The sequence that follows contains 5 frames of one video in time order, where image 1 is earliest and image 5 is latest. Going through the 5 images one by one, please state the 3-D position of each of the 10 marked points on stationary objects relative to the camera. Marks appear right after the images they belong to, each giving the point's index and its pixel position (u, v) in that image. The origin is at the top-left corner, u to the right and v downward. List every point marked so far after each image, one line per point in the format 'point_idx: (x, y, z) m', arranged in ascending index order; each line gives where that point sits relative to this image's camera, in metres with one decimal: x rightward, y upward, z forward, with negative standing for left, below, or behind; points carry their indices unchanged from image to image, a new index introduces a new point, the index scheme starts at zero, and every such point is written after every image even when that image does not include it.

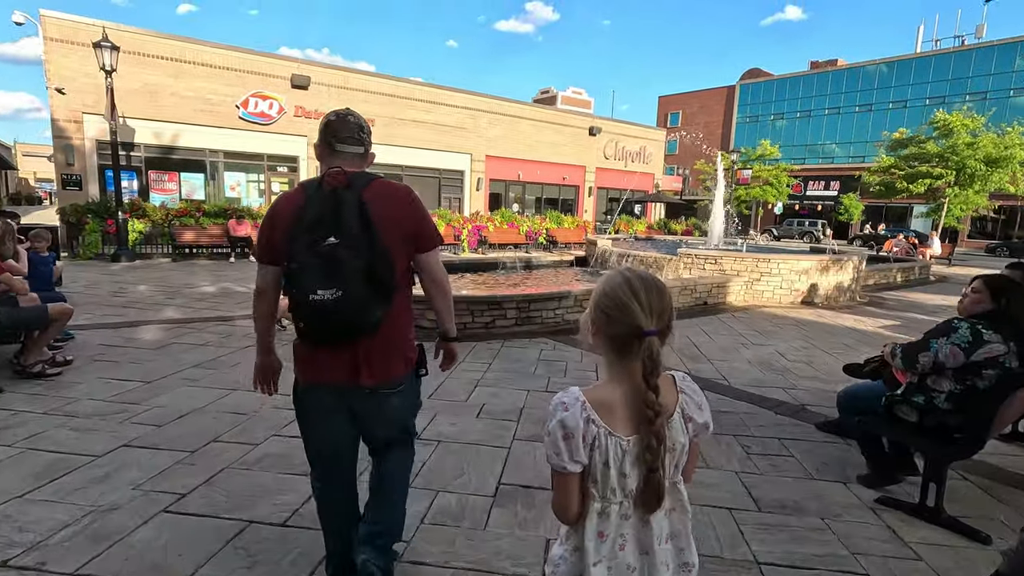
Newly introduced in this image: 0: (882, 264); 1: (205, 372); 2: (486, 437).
0: (+8.9, +0.6, +12.9) m
1: (-2.6, -0.7, +4.5) m
2: (-0.2, -1.0, +3.4) m
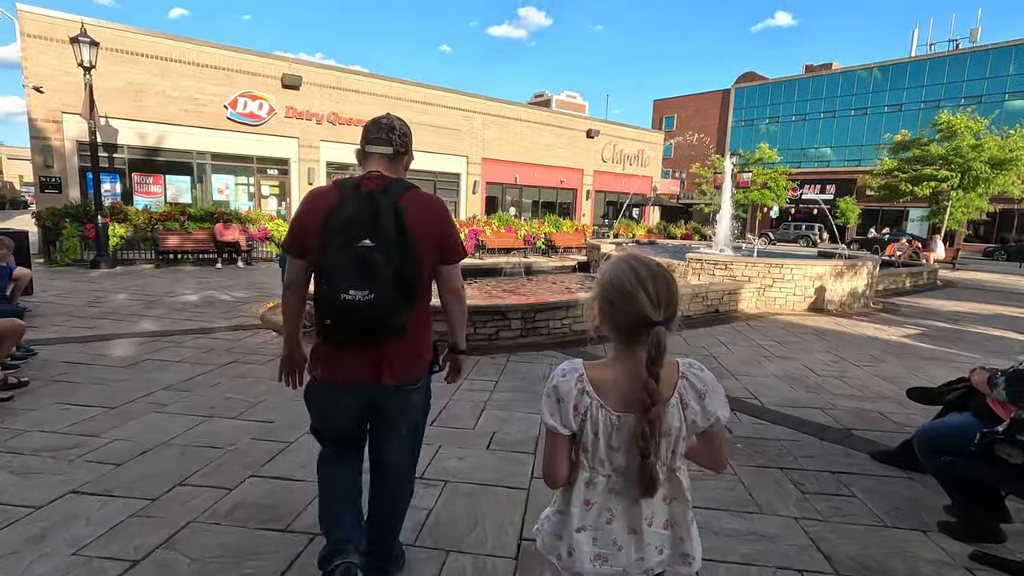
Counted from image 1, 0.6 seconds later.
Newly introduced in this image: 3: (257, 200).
0: (+8.9, +0.4, +12.5) m
1: (-2.5, -0.8, +4.0) m
2: (-0.1, -1.0, +3.0) m
3: (-7.5, +2.6, +15.7) m
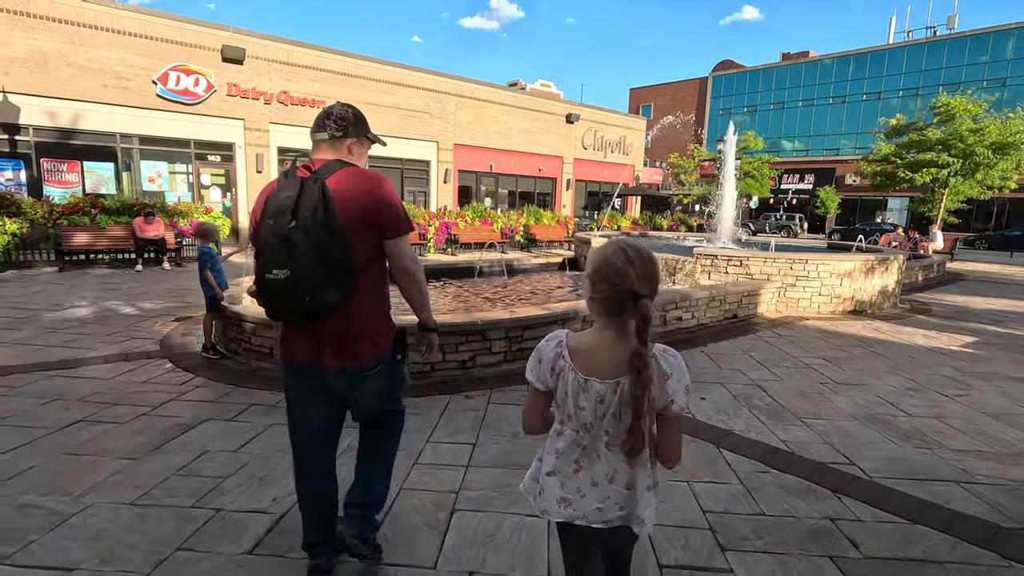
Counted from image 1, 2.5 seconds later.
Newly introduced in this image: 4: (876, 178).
0: (+8.4, +0.6, +11.4) m
1: (-2.6, -1.0, +2.4) m
2: (-0.1, -1.2, +1.5) m
3: (-8.2, +2.5, +13.8) m
4: (+13.4, +4.1, +19.6) m
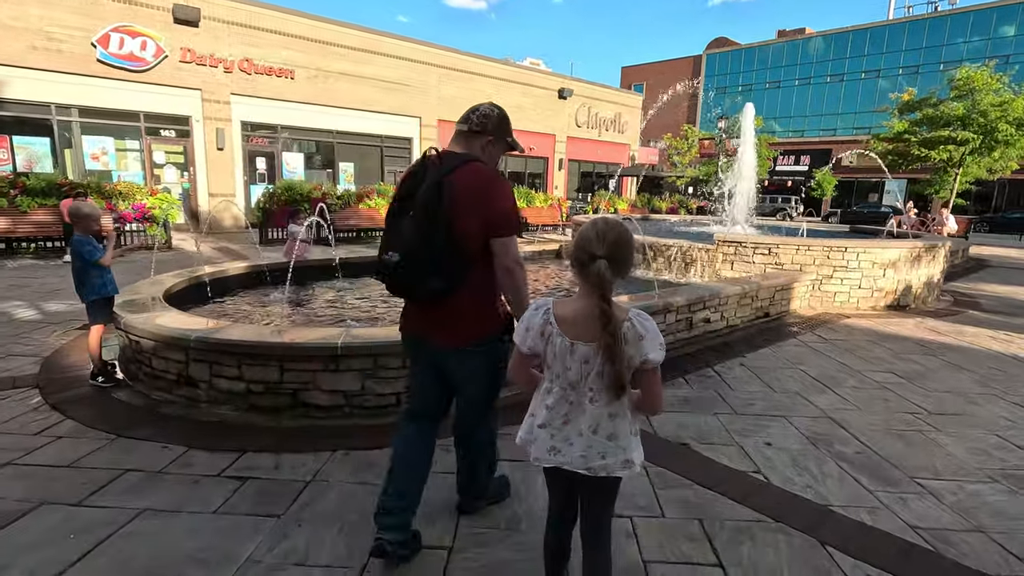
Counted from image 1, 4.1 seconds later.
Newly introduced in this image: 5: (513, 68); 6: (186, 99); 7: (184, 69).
0: (+8.3, +0.8, +10.3) m
1: (-2.6, -1.1, +1.2) m
2: (0.0, -1.3, +0.3) m
3: (-8.4, +2.8, +12.3) m
4: (+13.1, +4.6, +18.6) m
5: (0.0, +7.8, +18.9) m
6: (-7.6, +4.4, +12.5) m
7: (-7.6, +5.1, +12.3) m
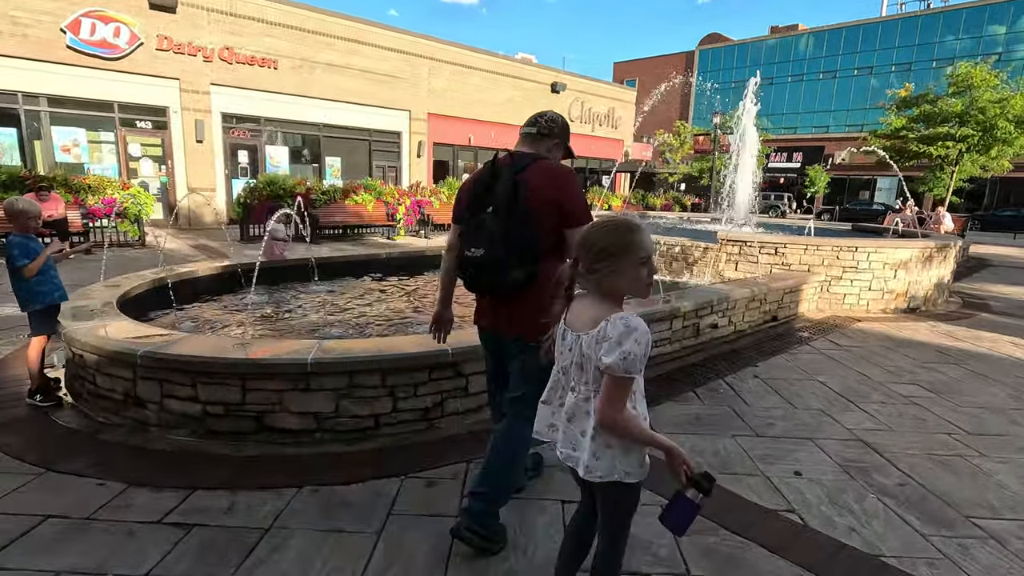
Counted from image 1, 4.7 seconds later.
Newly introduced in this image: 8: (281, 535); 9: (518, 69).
0: (+8.1, +0.8, +10.1) m
1: (-2.6, -1.1, +0.8) m
2: (0.0, -1.4, -0.1) m
3: (-8.6, +2.8, +11.8) m
4: (+12.8, +4.6, +18.4) m
5: (-0.2, +7.9, +18.4) m
6: (-7.8, +4.5, +11.9) m
7: (-7.7, +5.1, +11.8) m
8: (-0.9, -1.0, +2.1) m
9: (+0.2, +7.9, +19.1) m
